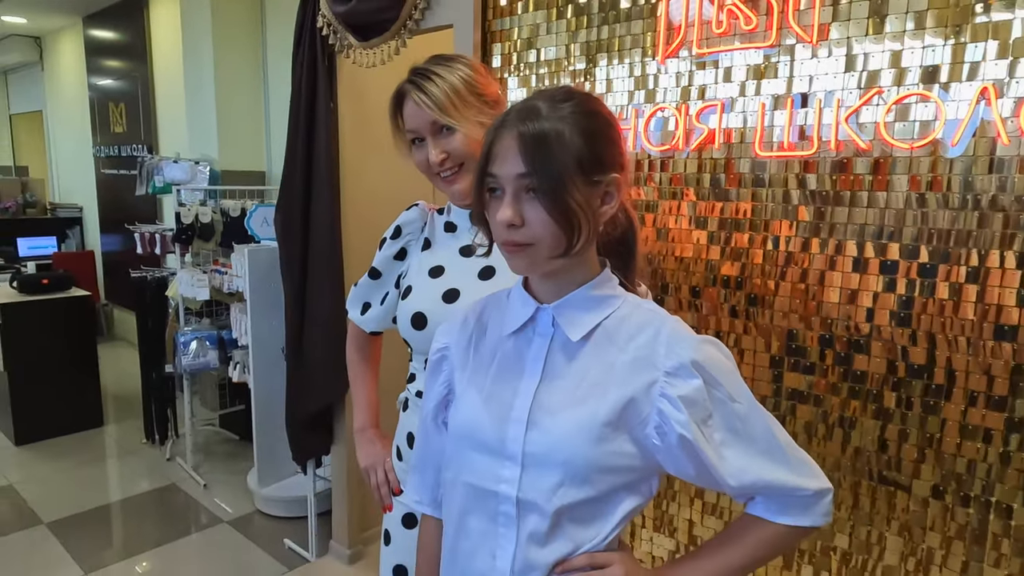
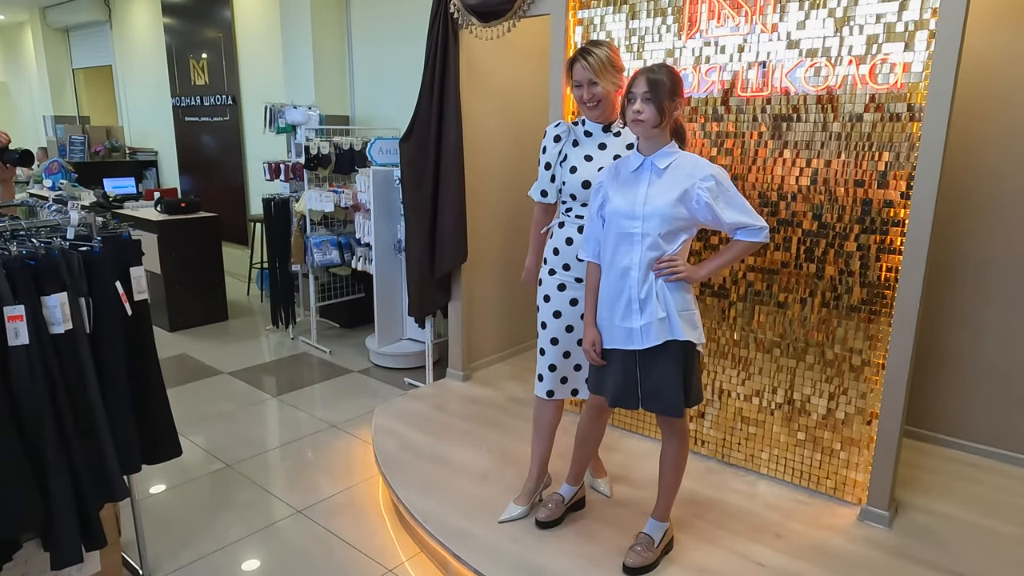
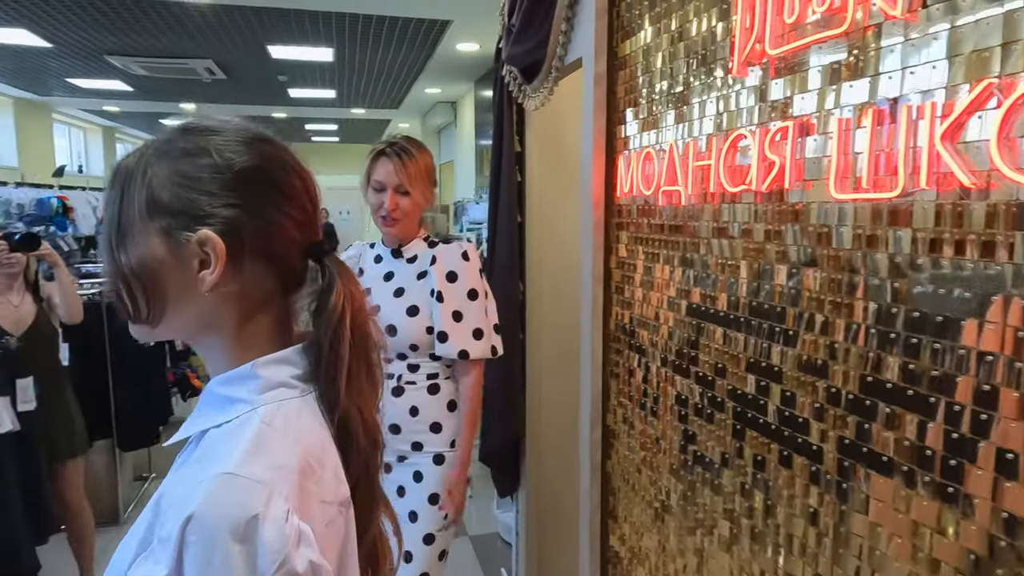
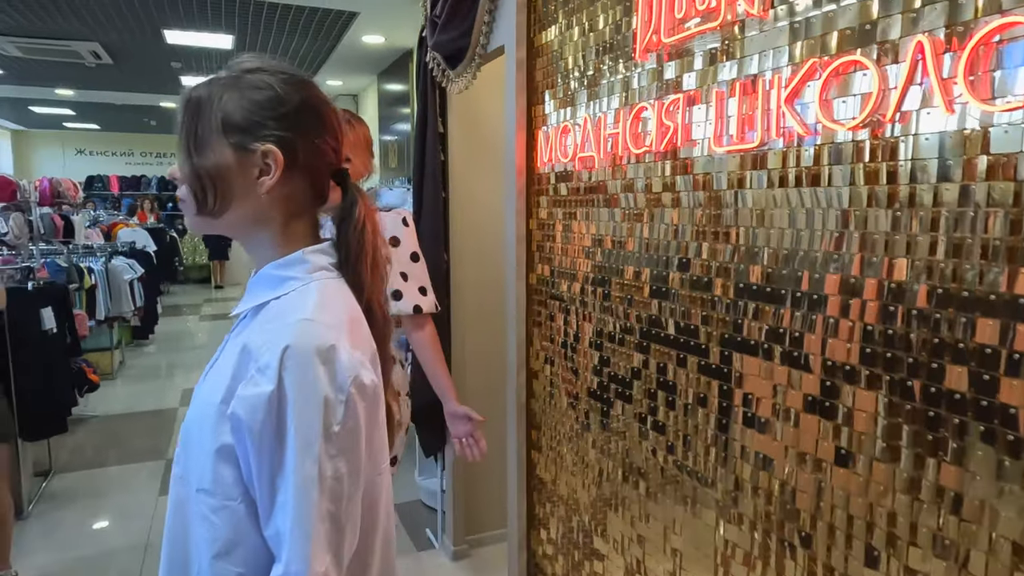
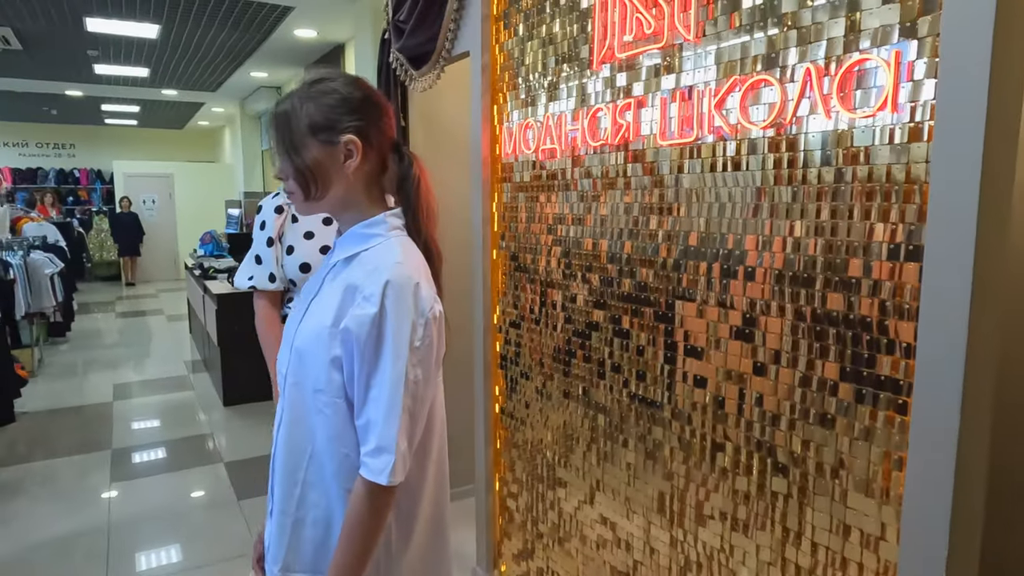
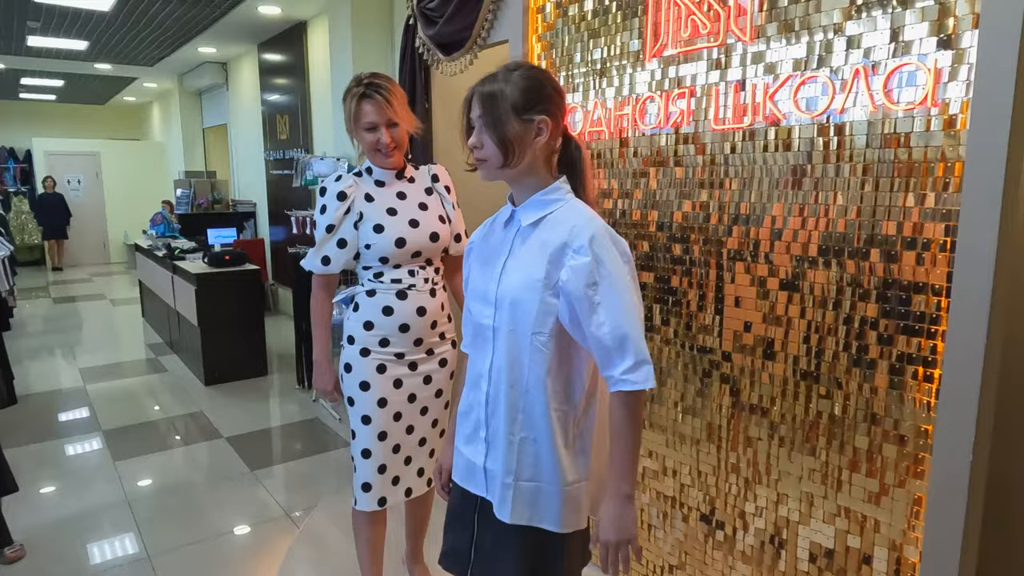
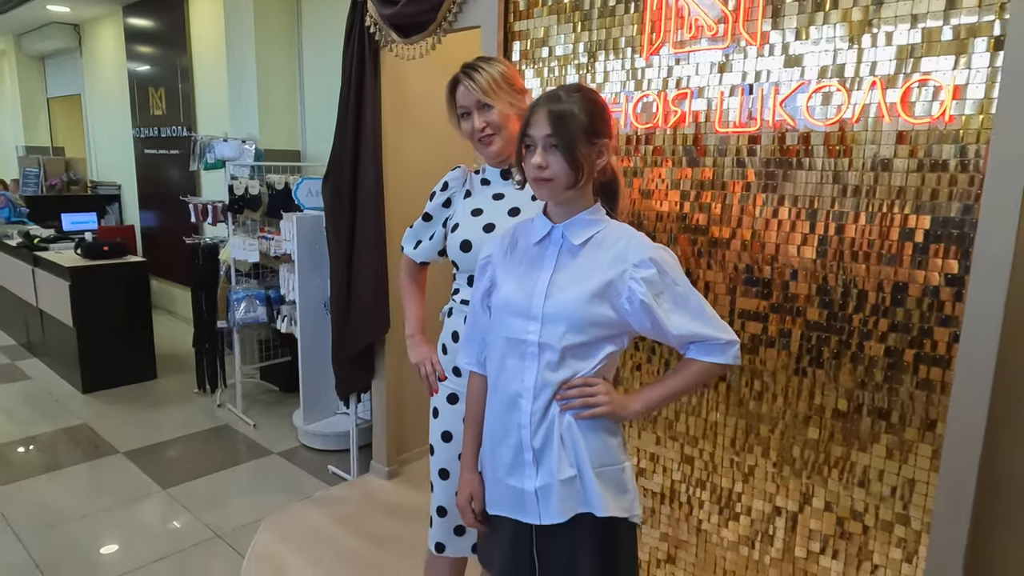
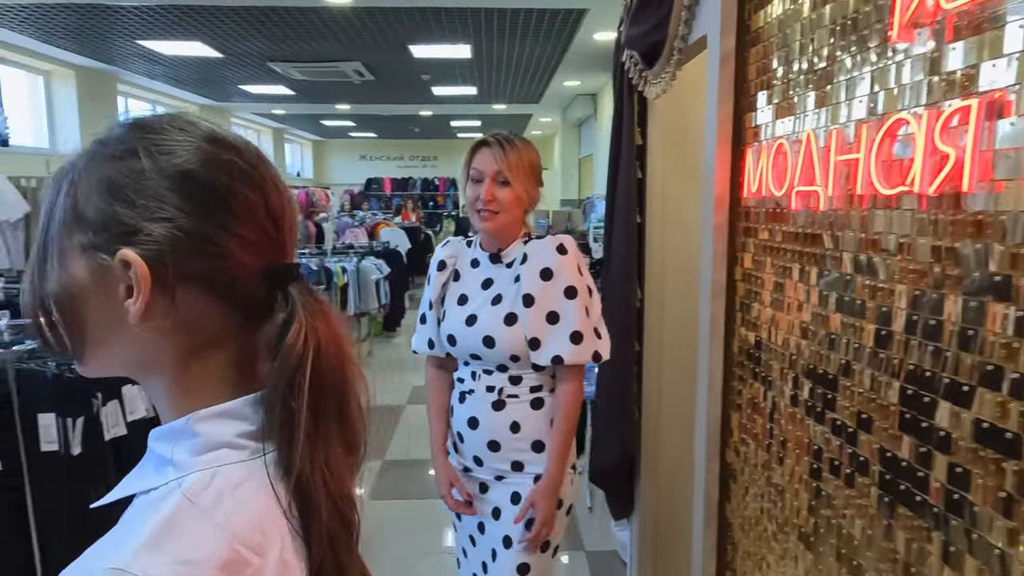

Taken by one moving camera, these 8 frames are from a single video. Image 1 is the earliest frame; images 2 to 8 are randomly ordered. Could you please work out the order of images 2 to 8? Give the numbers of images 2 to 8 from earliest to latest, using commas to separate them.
7, 2, 6, 5, 4, 3, 8
